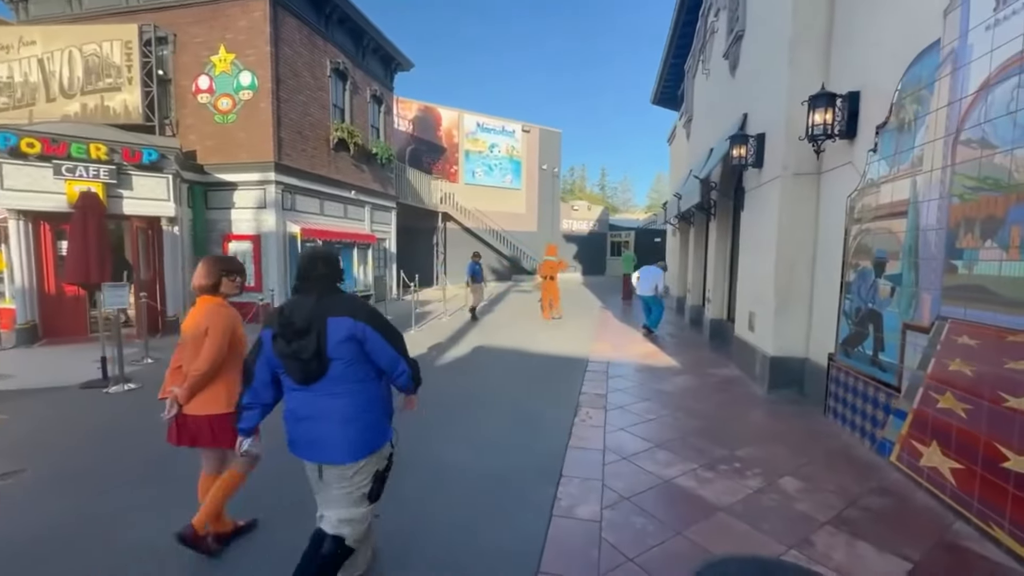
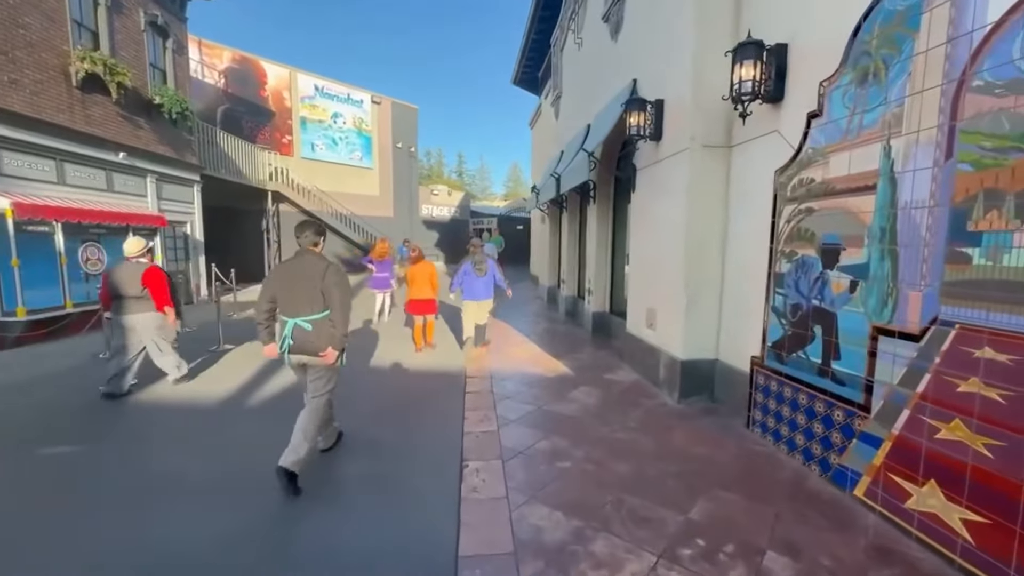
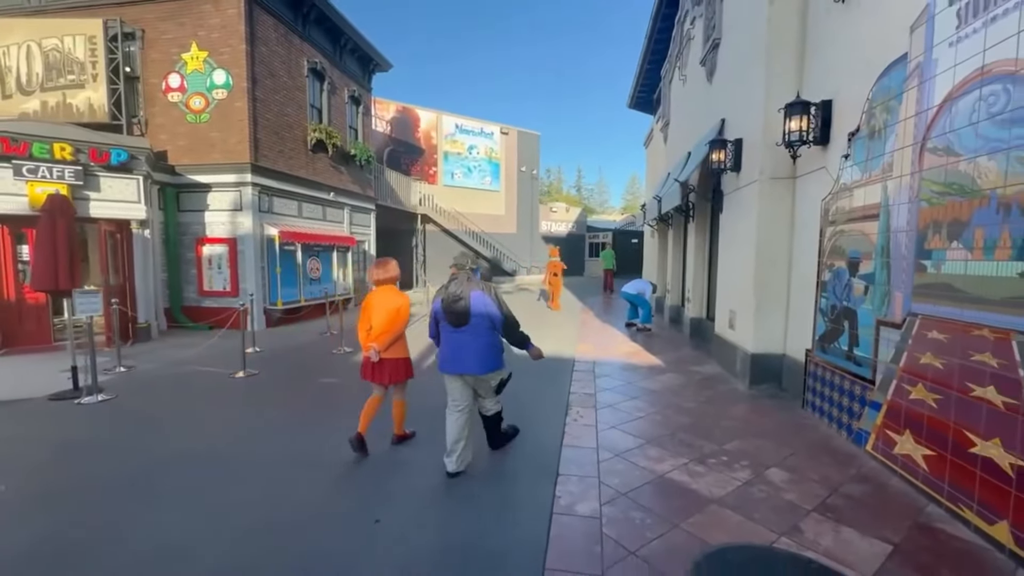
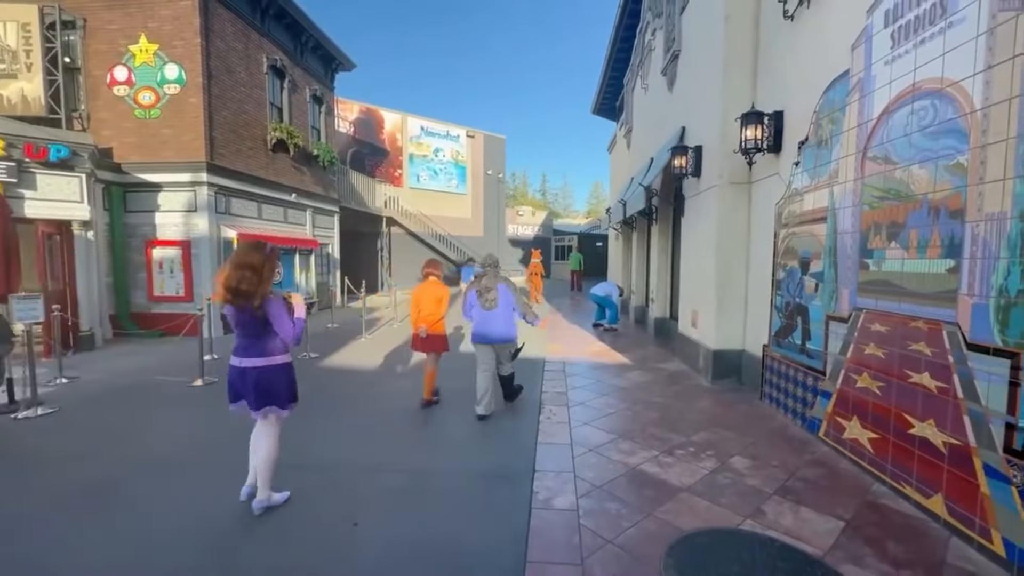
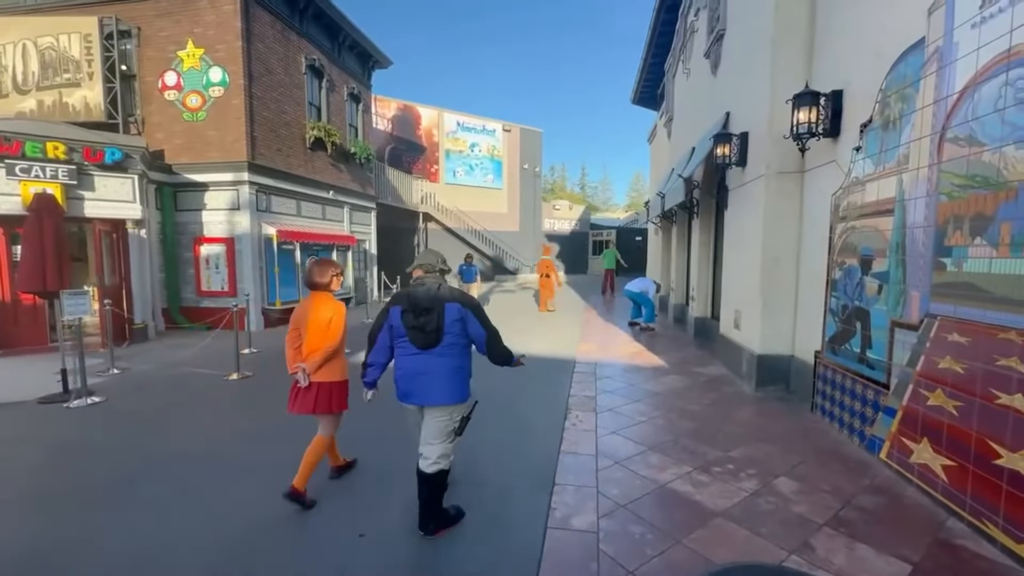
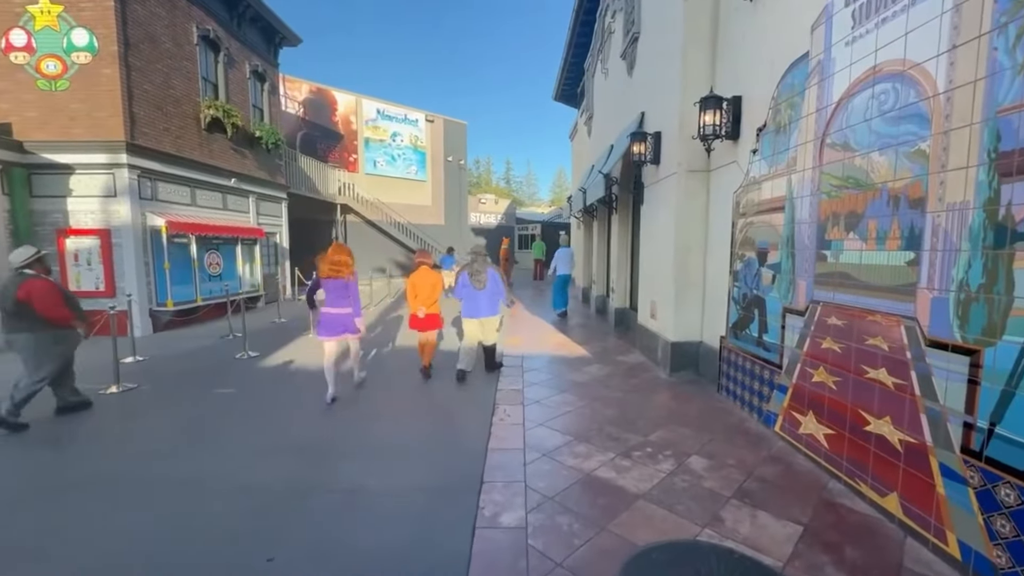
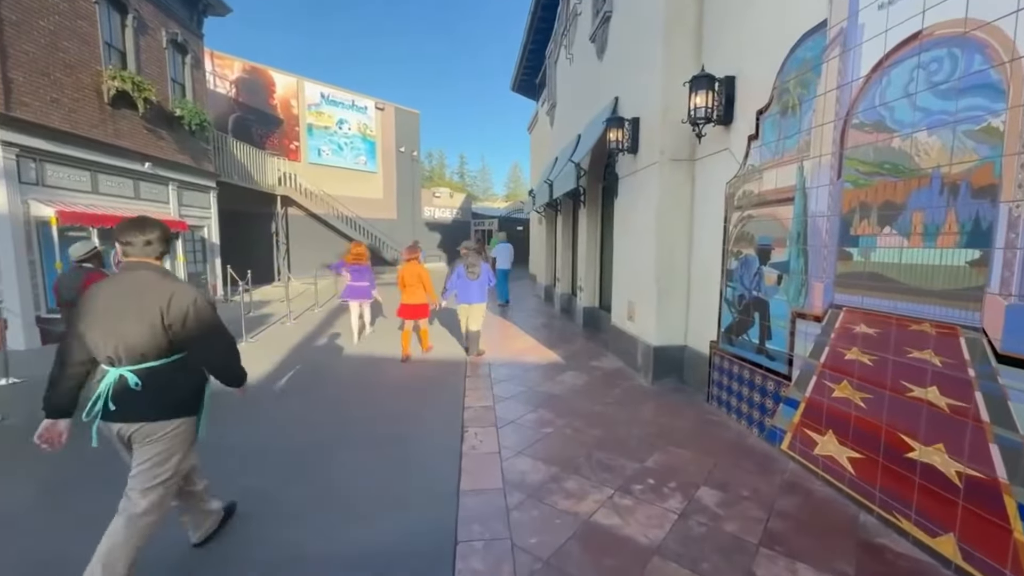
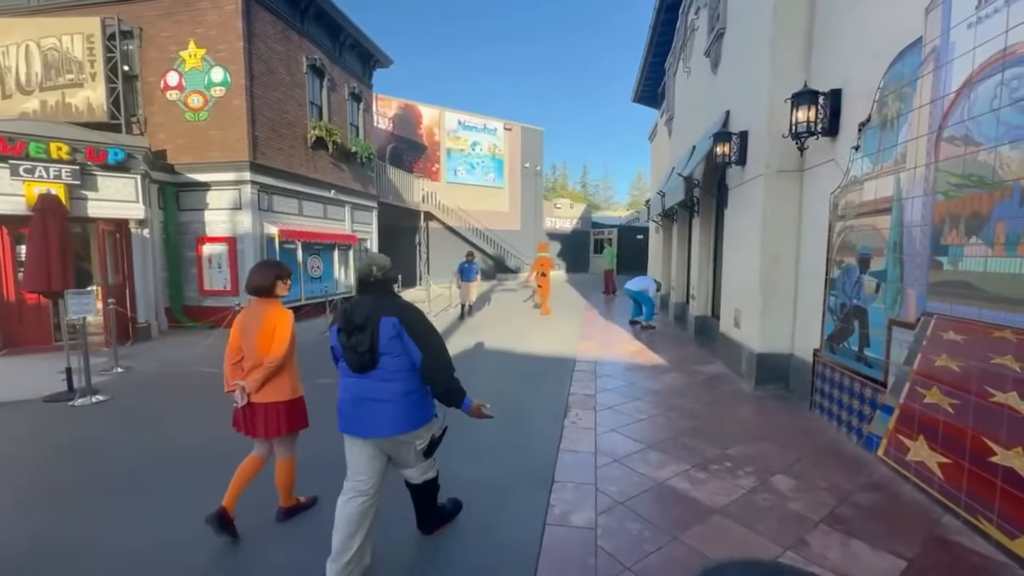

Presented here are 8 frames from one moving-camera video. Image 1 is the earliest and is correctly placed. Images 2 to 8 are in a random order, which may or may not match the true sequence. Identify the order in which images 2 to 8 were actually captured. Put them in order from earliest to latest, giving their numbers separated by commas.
8, 5, 3, 4, 6, 7, 2
